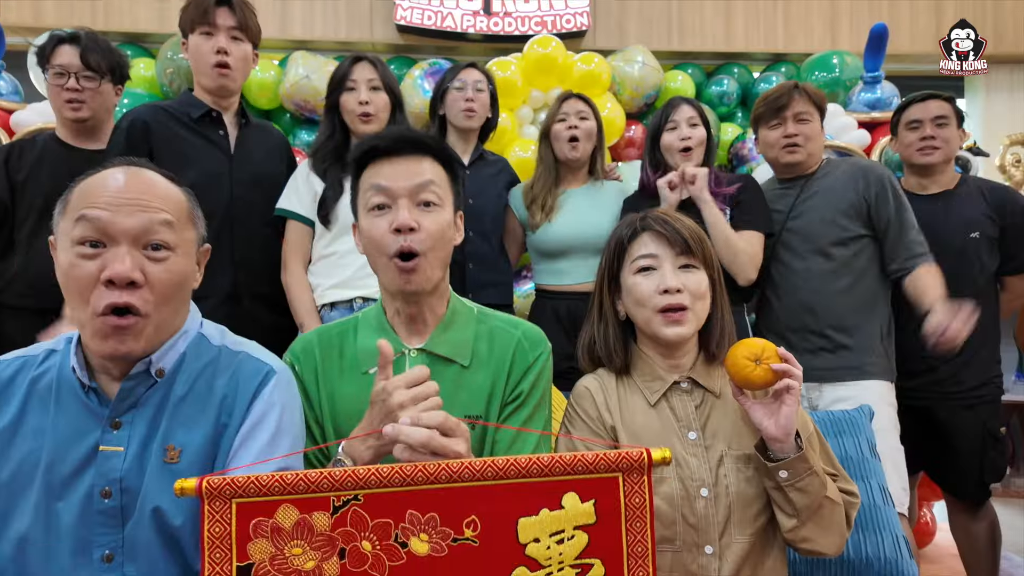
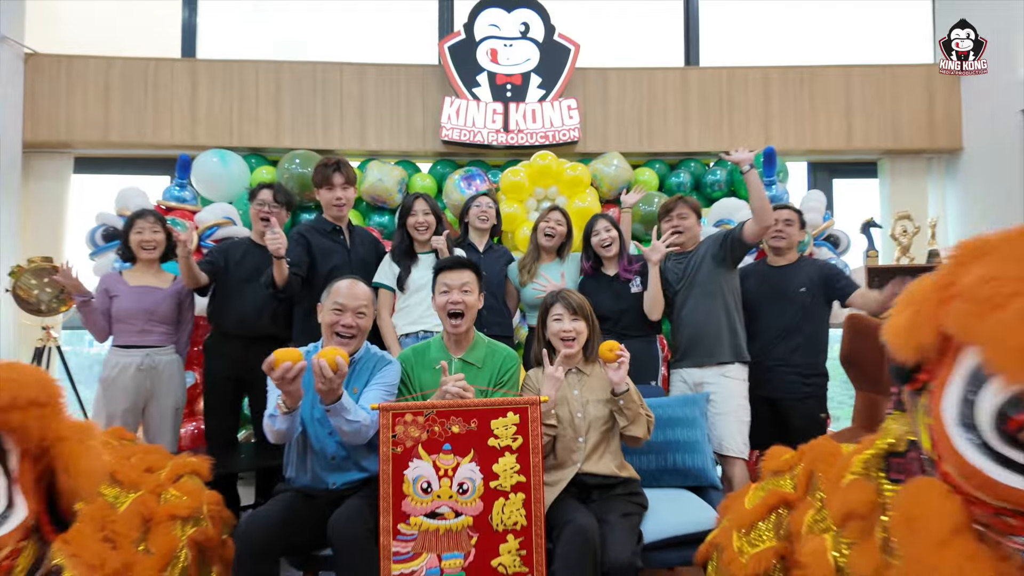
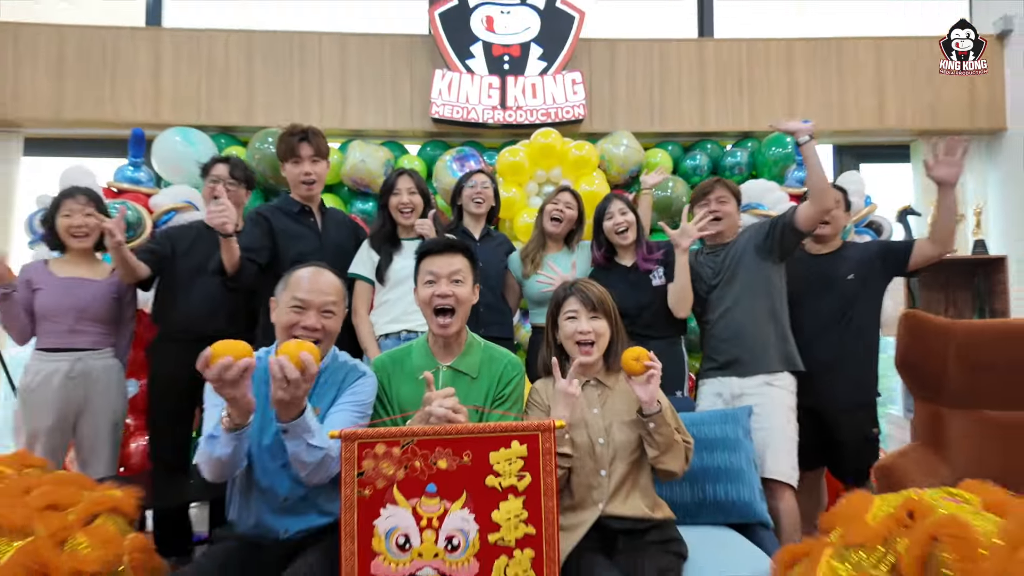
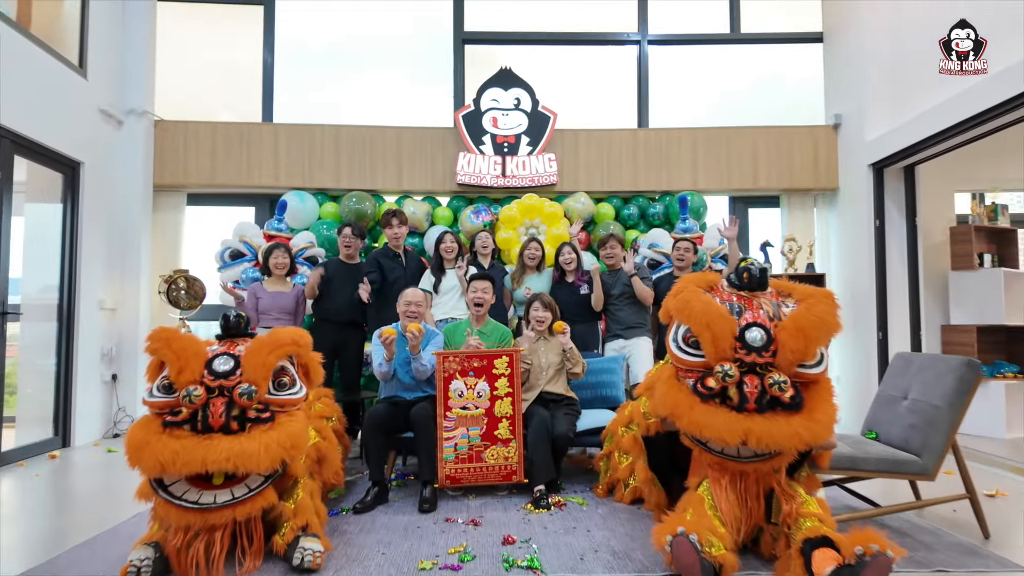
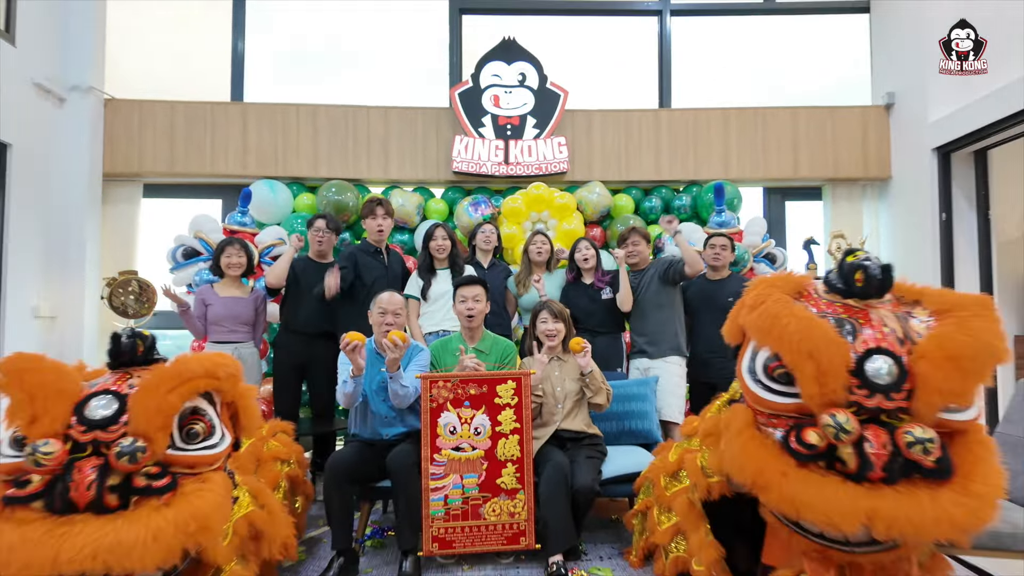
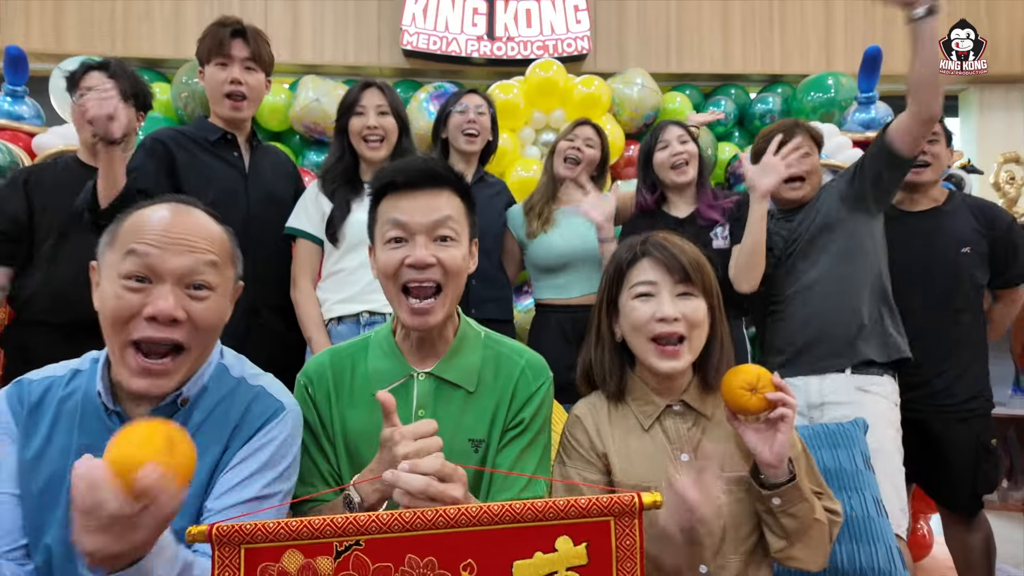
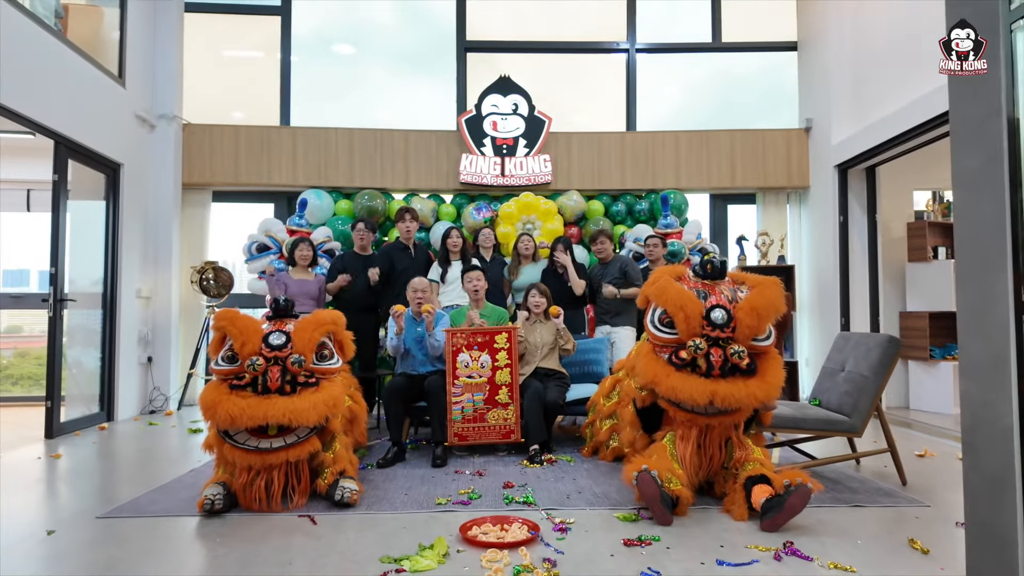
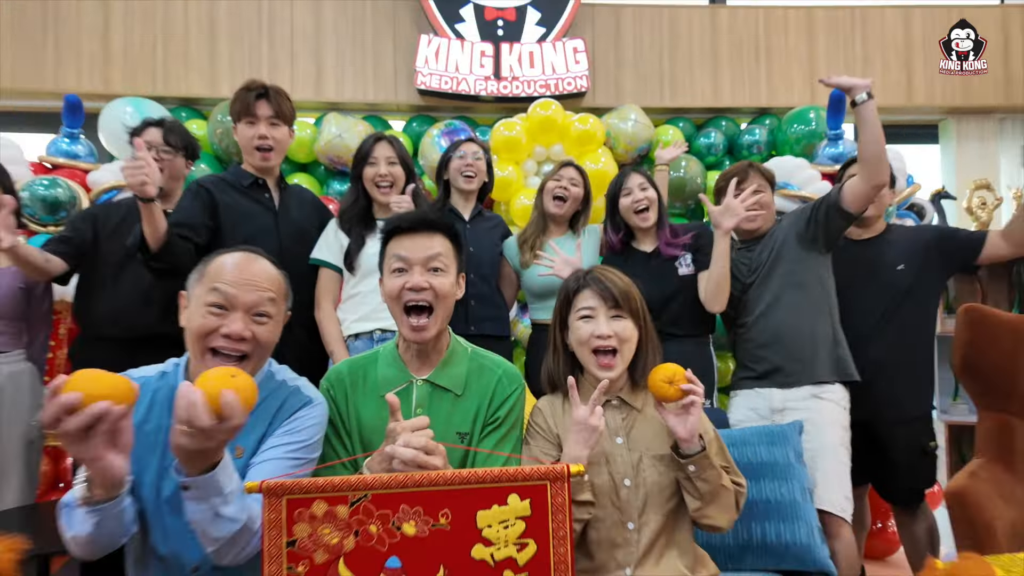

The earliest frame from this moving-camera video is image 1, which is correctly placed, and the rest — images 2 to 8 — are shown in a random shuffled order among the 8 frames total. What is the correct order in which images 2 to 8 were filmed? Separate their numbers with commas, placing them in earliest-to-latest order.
6, 8, 3, 2, 5, 4, 7
